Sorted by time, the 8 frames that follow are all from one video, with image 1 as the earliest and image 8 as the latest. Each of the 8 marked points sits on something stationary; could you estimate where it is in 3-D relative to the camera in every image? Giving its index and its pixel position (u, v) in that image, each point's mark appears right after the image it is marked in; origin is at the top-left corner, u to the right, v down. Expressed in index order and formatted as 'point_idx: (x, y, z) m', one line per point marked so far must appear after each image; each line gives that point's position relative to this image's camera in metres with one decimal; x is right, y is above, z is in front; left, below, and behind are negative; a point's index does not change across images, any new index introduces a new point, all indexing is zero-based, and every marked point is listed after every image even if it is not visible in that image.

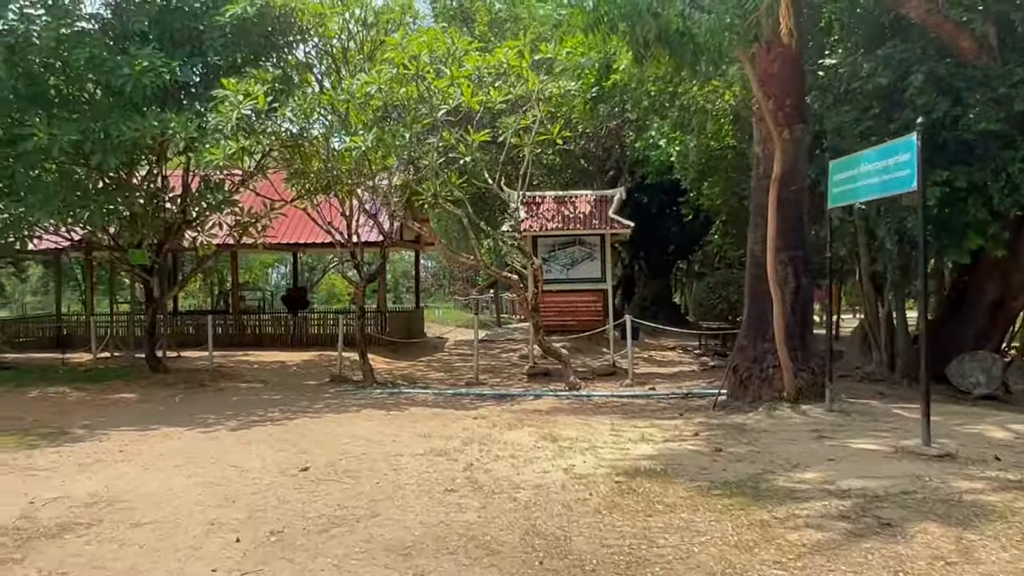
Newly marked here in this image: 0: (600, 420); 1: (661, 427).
0: (+1.1, -1.6, +10.8) m
1: (+1.7, -1.5, +10.1) m
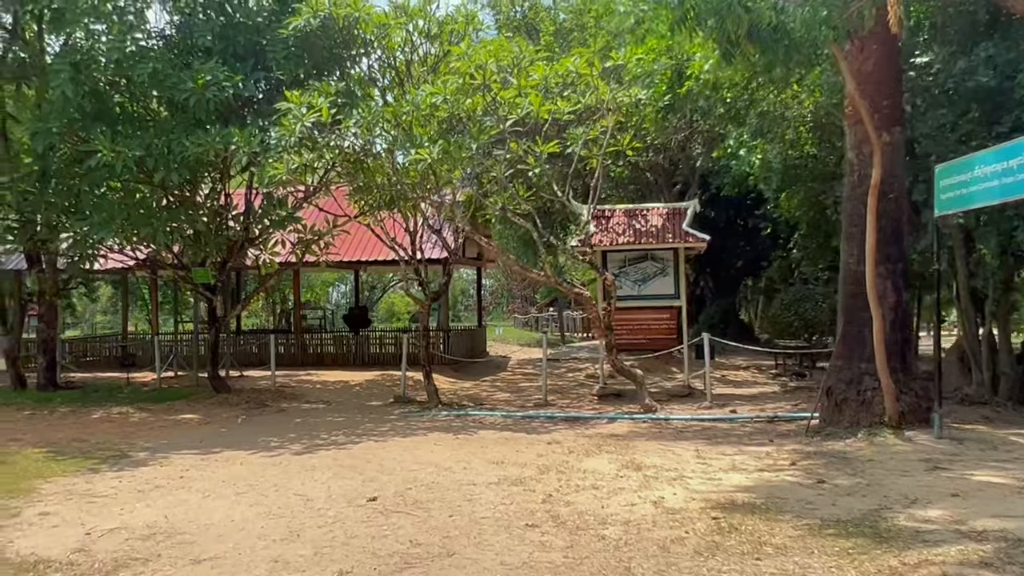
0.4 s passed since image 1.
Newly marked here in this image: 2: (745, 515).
0: (+1.9, -1.7, +10.1) m
1: (+2.5, -1.7, +9.4) m
2: (+1.7, -1.7, +6.7) m
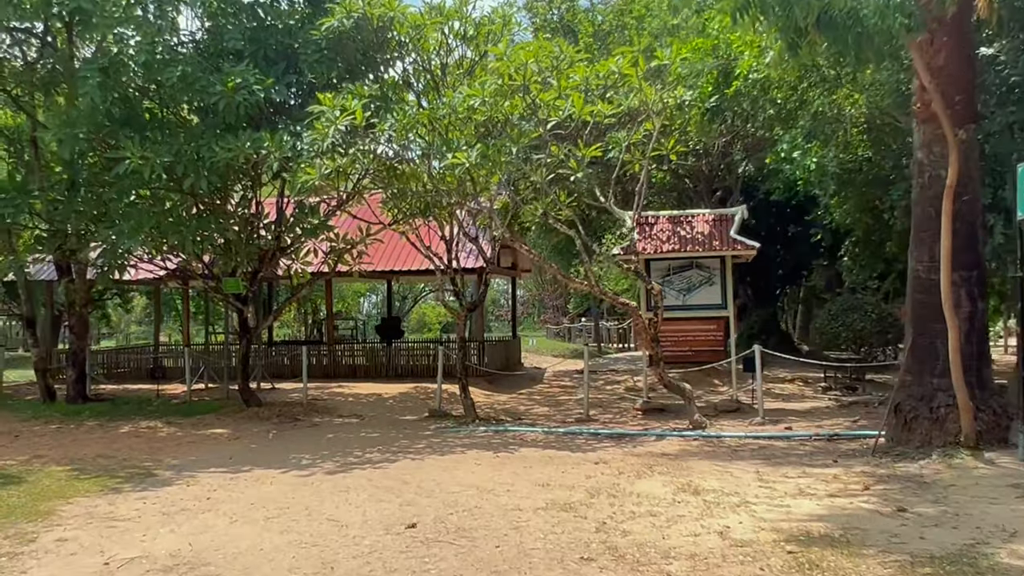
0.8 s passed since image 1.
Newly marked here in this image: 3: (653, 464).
0: (+2.4, -1.8, +9.4) m
1: (+2.9, -1.8, +8.7) m
2: (+2.1, -1.7, +6.0) m
3: (+1.5, -1.8, +9.5) m
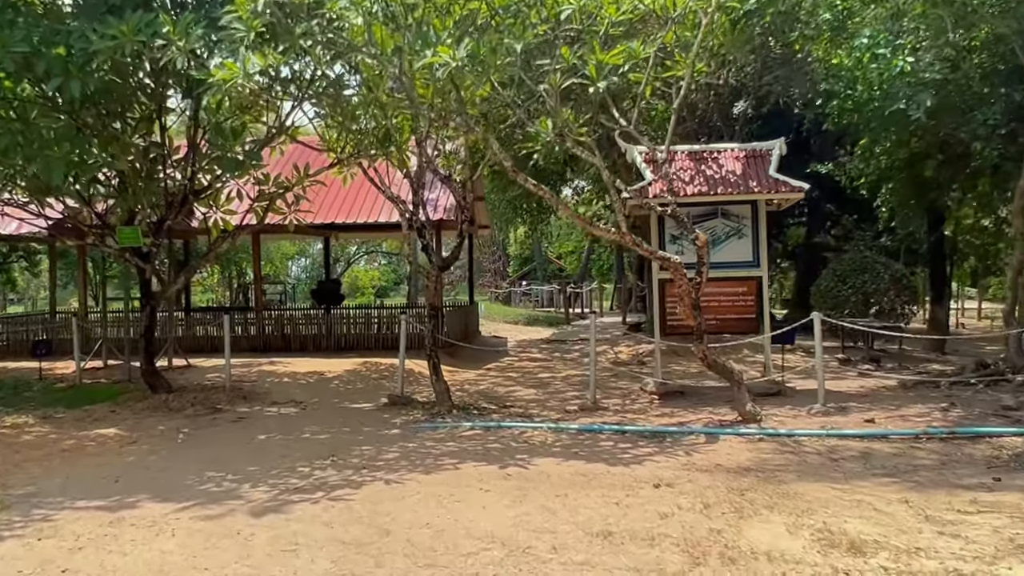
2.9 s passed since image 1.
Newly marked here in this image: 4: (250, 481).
0: (+2.6, -1.4, +6.5) m
1: (+3.2, -1.4, +5.9) m
2: (+2.5, -1.5, +3.1) m
3: (+1.6, -1.4, +6.6) m
4: (-2.1, -1.5, +7.3) m
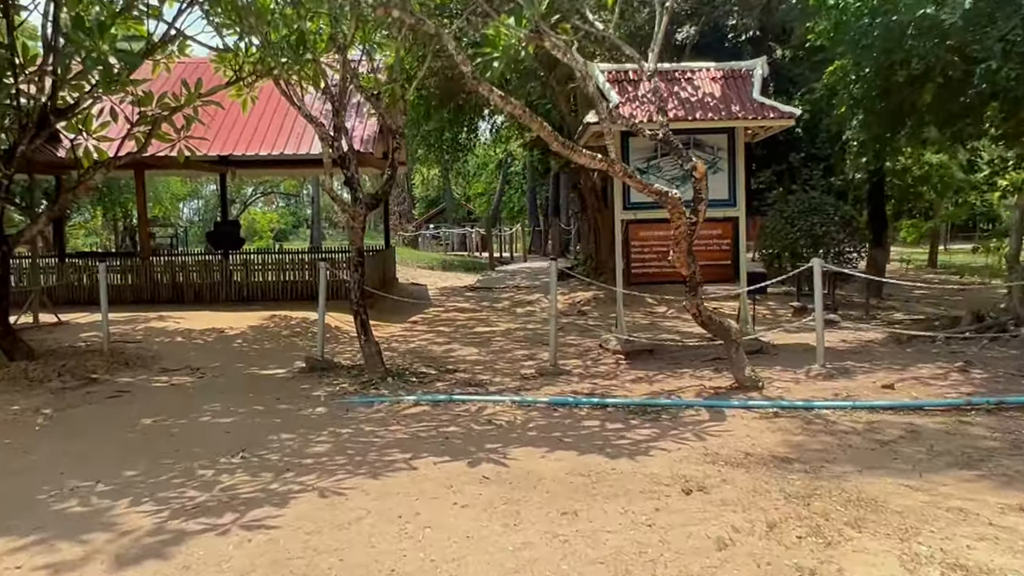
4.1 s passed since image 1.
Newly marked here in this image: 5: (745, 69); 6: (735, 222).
0: (+2.5, -1.1, +5.0) m
1: (+3.1, -1.1, +4.5) m
2: (+2.8, -1.4, +1.7) m
3: (+1.6, -1.1, +5.0) m
4: (-2.3, -1.2, +5.3) m
5: (+2.7, +2.5, +10.4) m
6: (+2.6, +0.8, +10.5) m
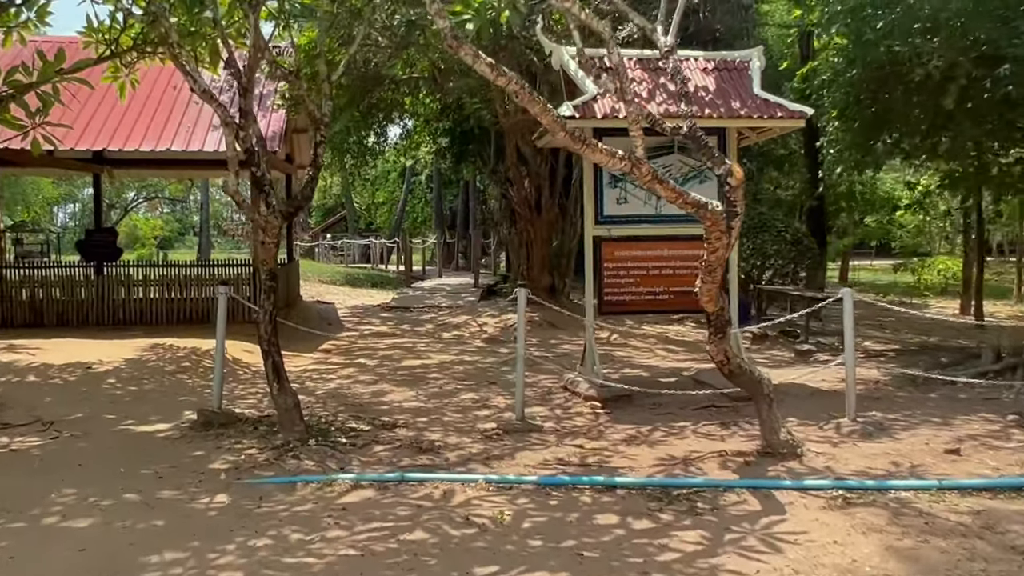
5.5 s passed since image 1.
0: (+2.6, -1.4, +3.4) m
1: (+3.3, -1.4, +2.9) m
2: (+3.3, -1.6, 0.0) m
3: (+1.7, -1.4, +3.2) m
4: (-2.1, -1.4, +3.1) m
5: (+2.2, +2.2, +8.8) m
6: (+2.1, +0.5, +8.9) m
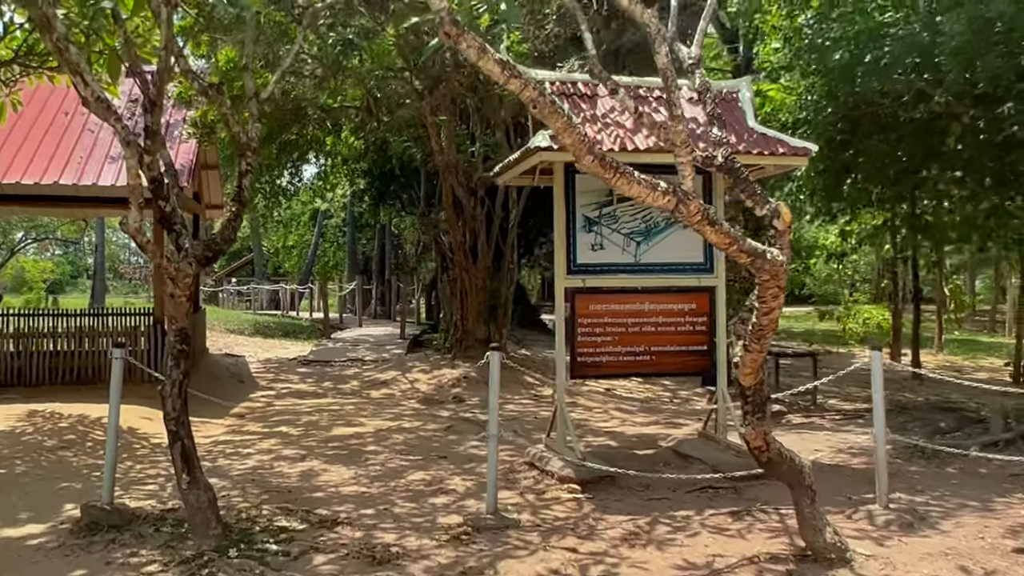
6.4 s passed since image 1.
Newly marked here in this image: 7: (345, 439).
0: (+2.8, -1.6, +2.3) m
1: (+3.6, -1.6, +1.9) m
2: (+3.8, -1.6, -1.0) m
3: (+1.9, -1.6, +2.0) m
4: (-1.9, -1.6, +1.5) m
5: (+1.8, +1.7, +7.8) m
6: (+1.7, 0.0, +7.8) m
7: (-1.7, -1.5, +9.2) m
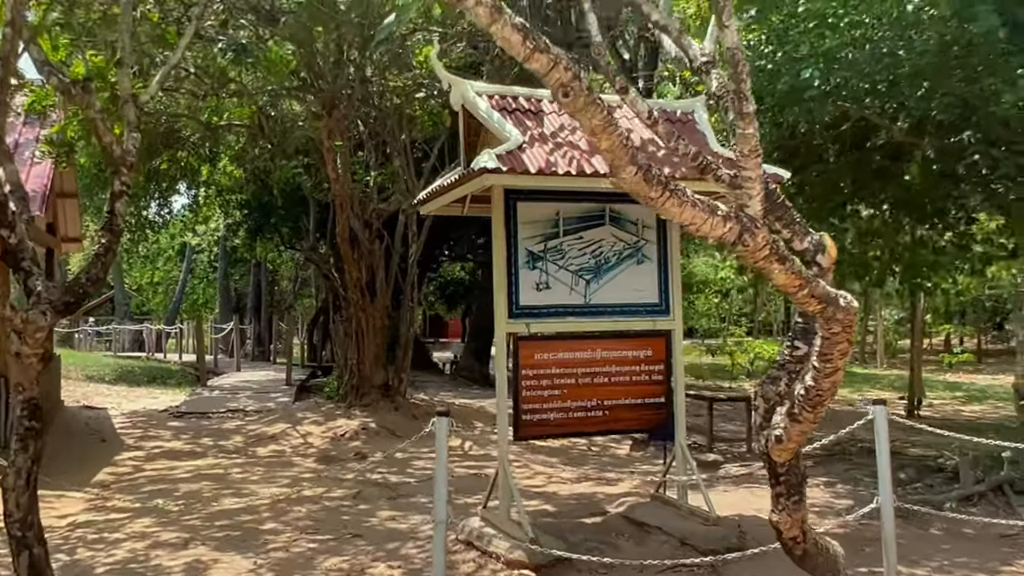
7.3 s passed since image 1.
0: (+3.0, -1.7, +1.5) m
1: (+3.9, -1.7, +1.2) m
2: (+4.5, -1.6, -1.5) m
3: (+2.2, -1.7, +1.2) m
4: (-1.5, -1.7, +0.1) m
5: (+1.3, +1.4, +7.0) m
6: (+1.2, -0.4, +6.9) m
7: (-2.3, -1.9, +7.8) m
